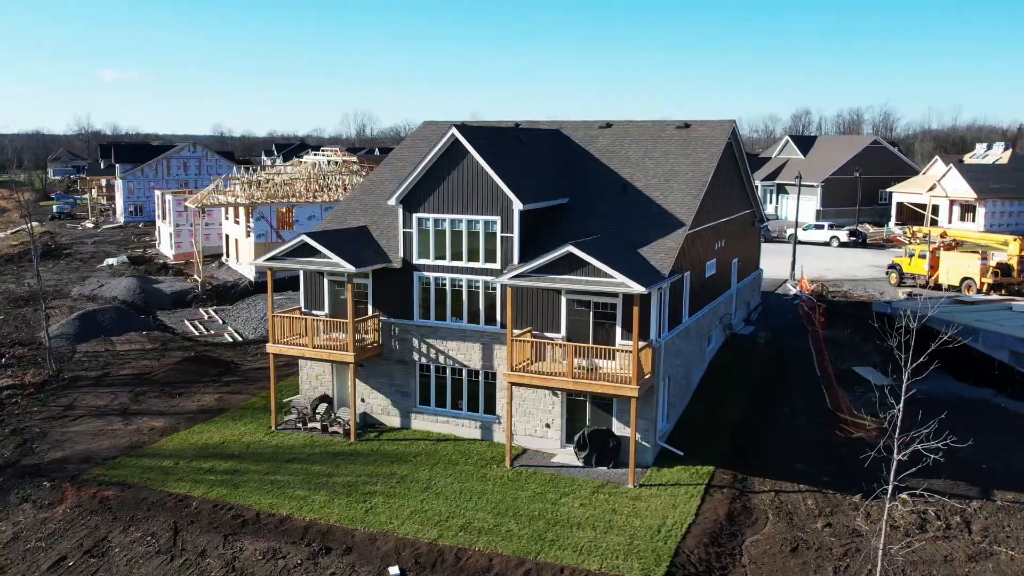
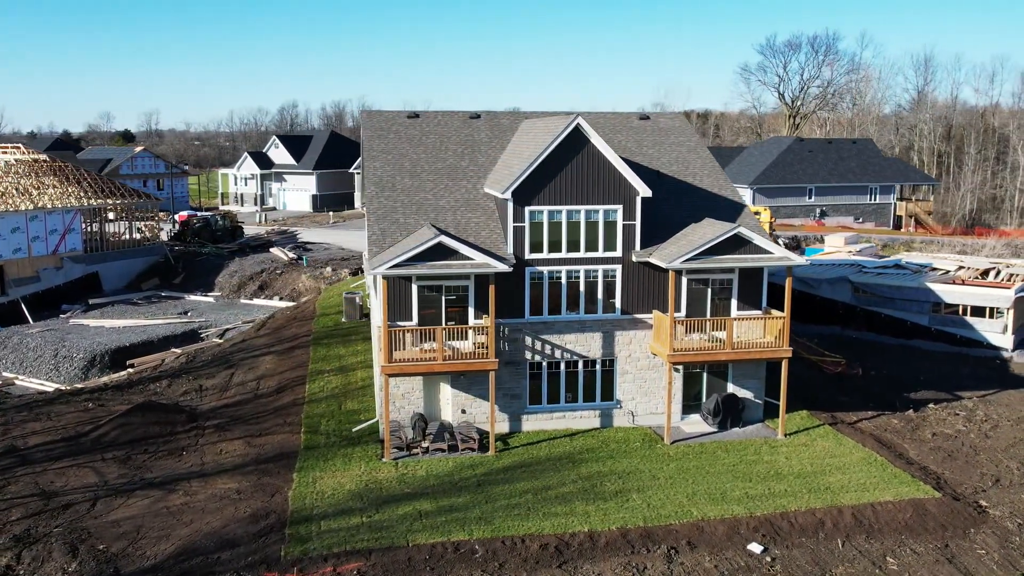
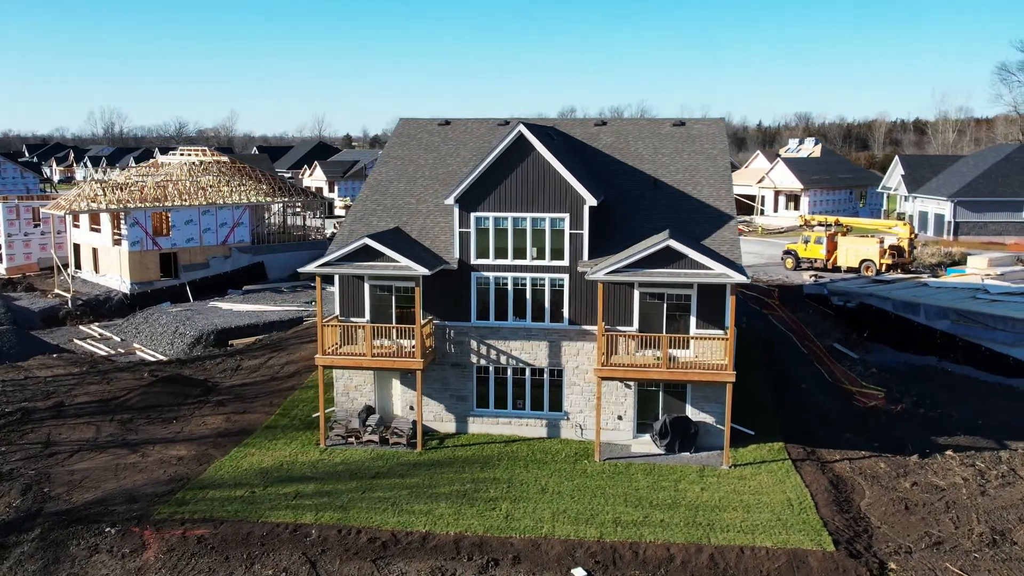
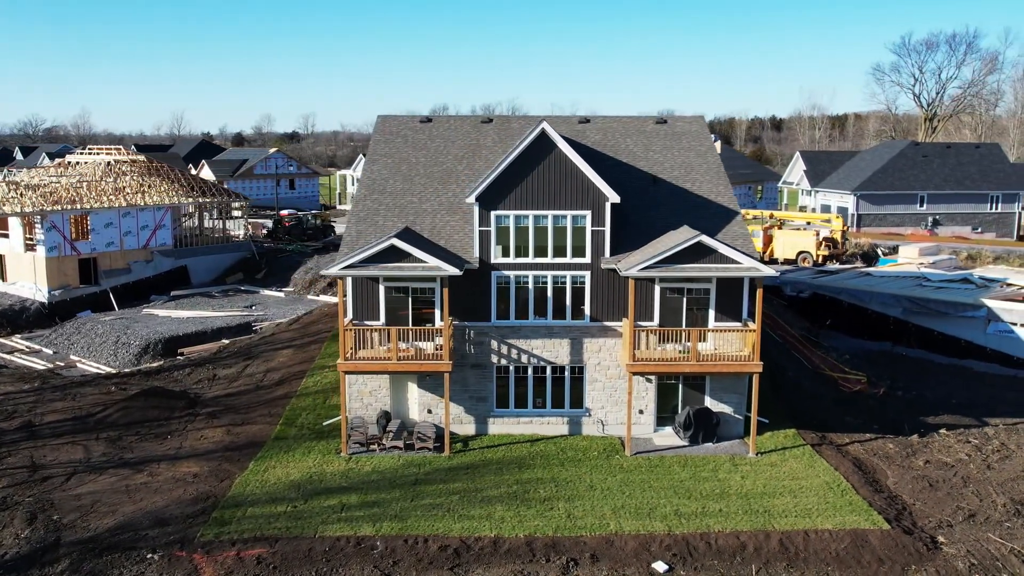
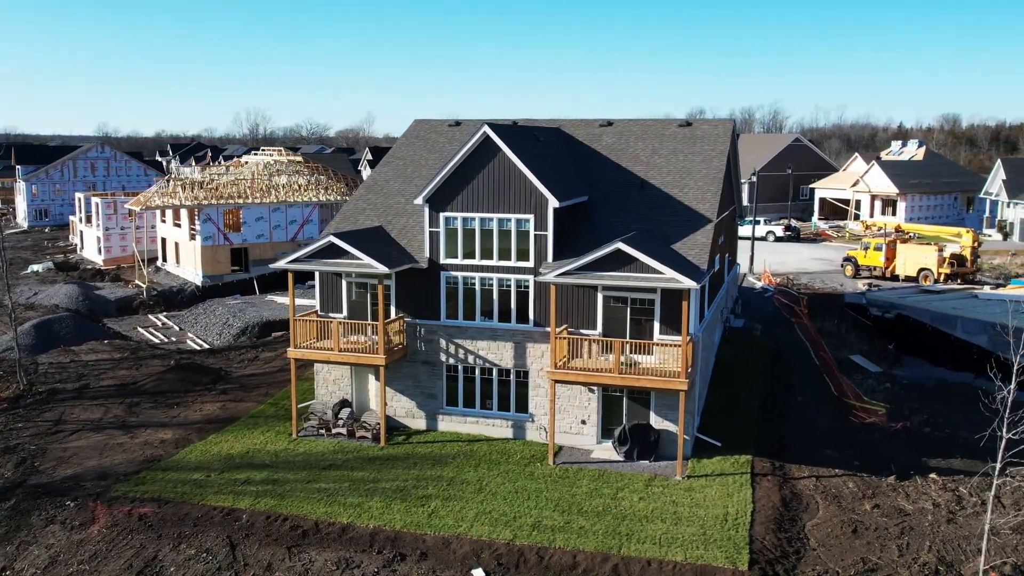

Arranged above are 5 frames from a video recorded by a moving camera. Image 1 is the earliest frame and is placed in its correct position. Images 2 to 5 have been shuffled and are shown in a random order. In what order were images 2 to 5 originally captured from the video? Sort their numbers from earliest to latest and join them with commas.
5, 3, 4, 2
